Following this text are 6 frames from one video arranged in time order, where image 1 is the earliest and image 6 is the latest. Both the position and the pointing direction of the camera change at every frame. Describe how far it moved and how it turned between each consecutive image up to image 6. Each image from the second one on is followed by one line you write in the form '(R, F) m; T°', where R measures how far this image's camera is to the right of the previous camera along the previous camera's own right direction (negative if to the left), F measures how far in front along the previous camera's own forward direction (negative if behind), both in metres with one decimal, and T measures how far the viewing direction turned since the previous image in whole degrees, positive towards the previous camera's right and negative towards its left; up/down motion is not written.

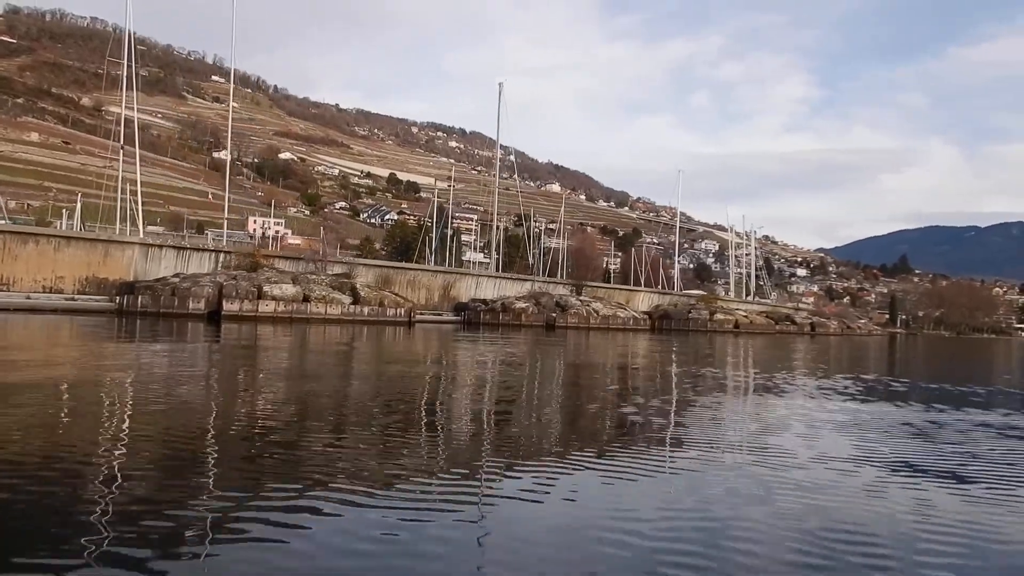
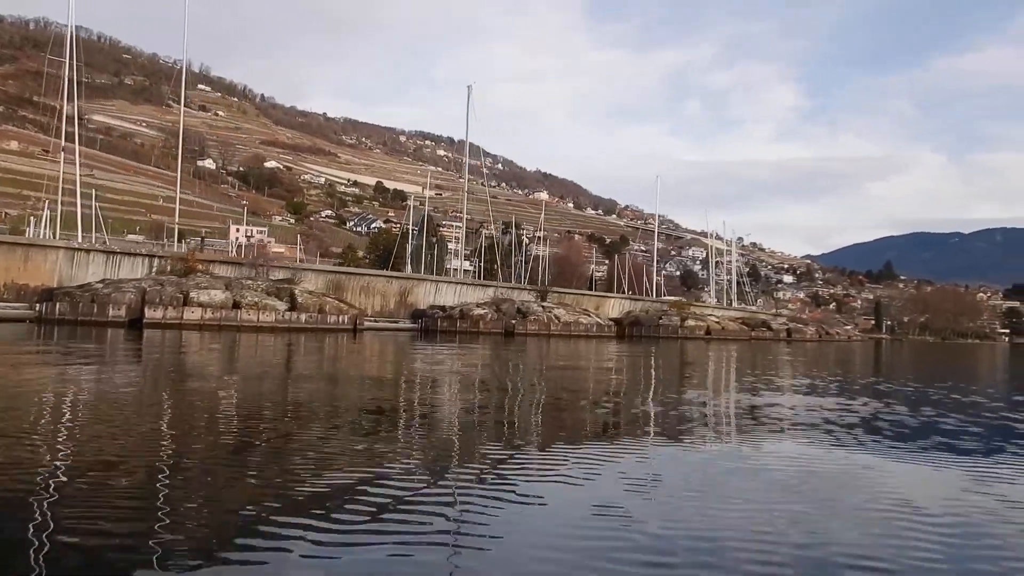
(+0.7, +0.7) m; +1°
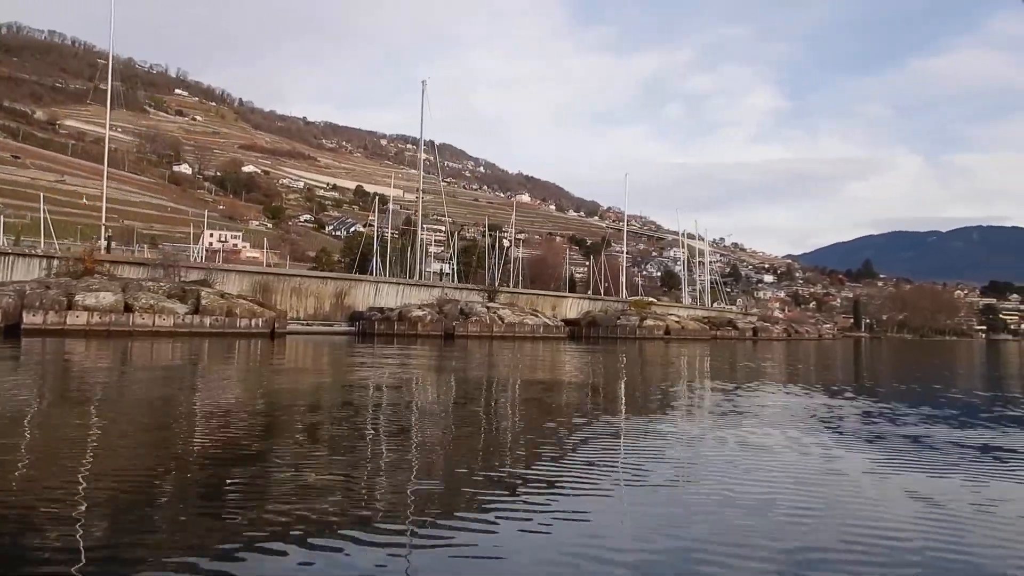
(+1.0, +0.9) m; +1°
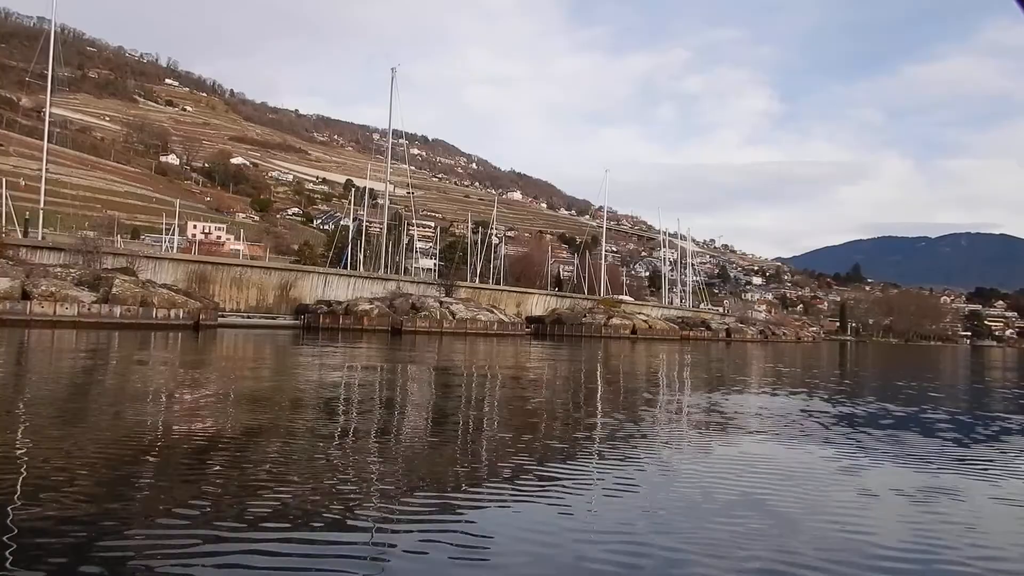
(+0.8, +0.8) m; +1°
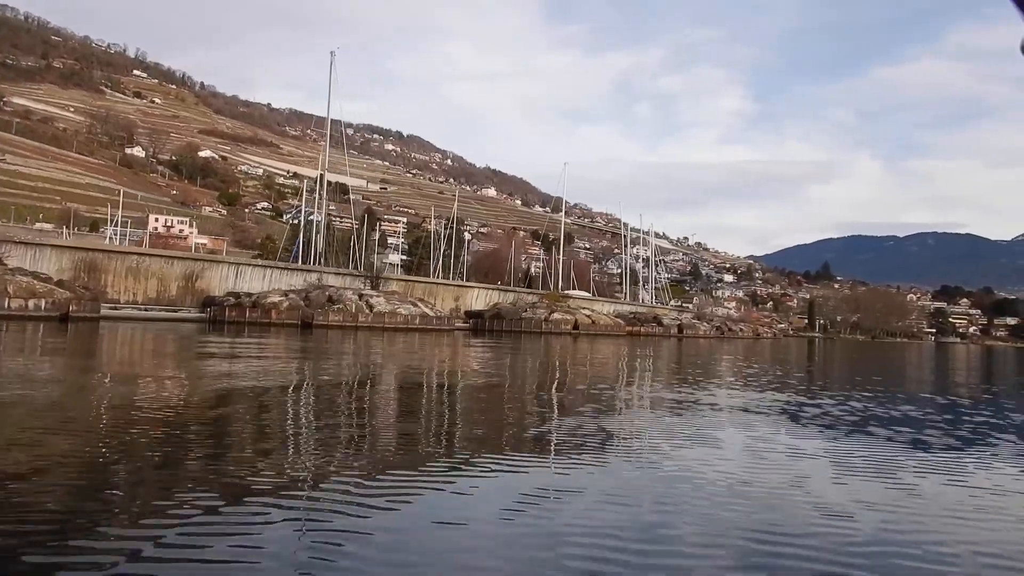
(+1.1, +1.1) m; +2°
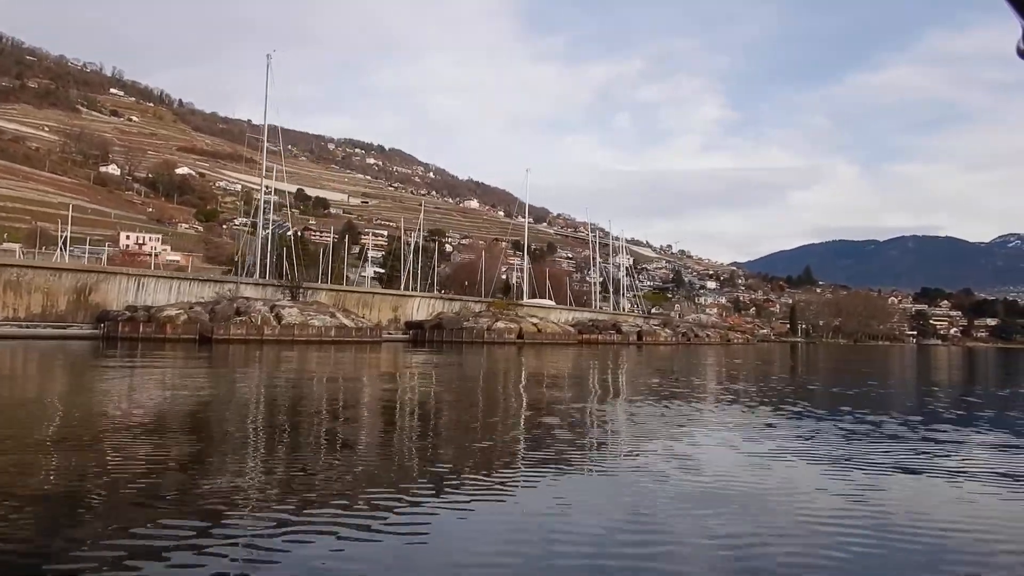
(+1.2, +1.2) m; +1°
